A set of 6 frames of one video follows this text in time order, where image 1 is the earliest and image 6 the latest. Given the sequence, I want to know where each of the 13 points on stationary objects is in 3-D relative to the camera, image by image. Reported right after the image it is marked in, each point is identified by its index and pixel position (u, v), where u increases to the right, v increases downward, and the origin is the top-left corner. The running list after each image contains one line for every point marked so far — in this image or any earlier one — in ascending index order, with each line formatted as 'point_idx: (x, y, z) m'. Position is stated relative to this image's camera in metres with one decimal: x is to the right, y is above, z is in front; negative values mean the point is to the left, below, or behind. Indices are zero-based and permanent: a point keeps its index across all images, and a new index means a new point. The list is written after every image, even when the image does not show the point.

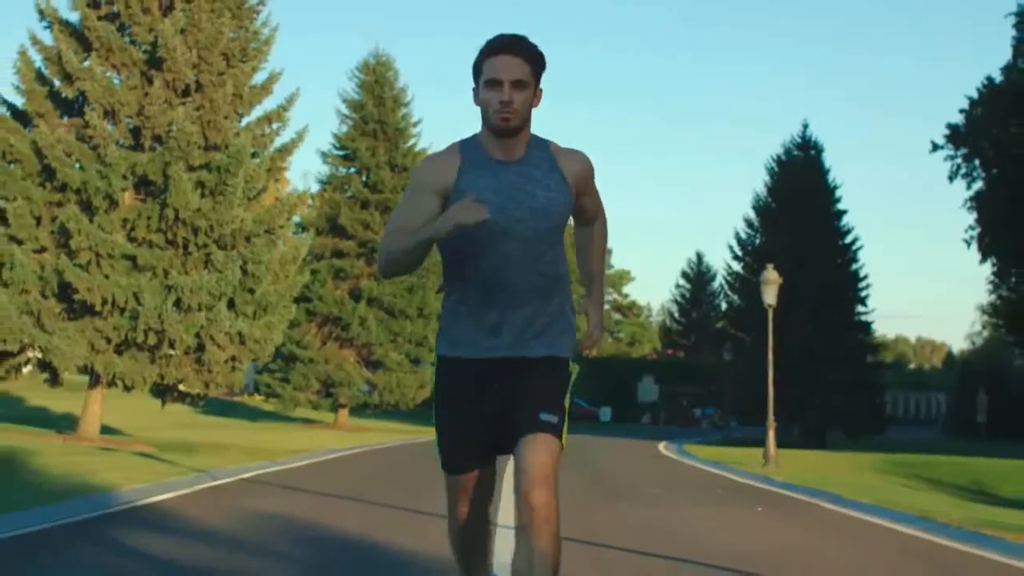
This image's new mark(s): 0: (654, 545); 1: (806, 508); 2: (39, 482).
0: (+1.7, -2.4, +13.2) m
1: (+3.7, -2.7, +17.6) m
2: (-5.9, -2.4, +17.5) m
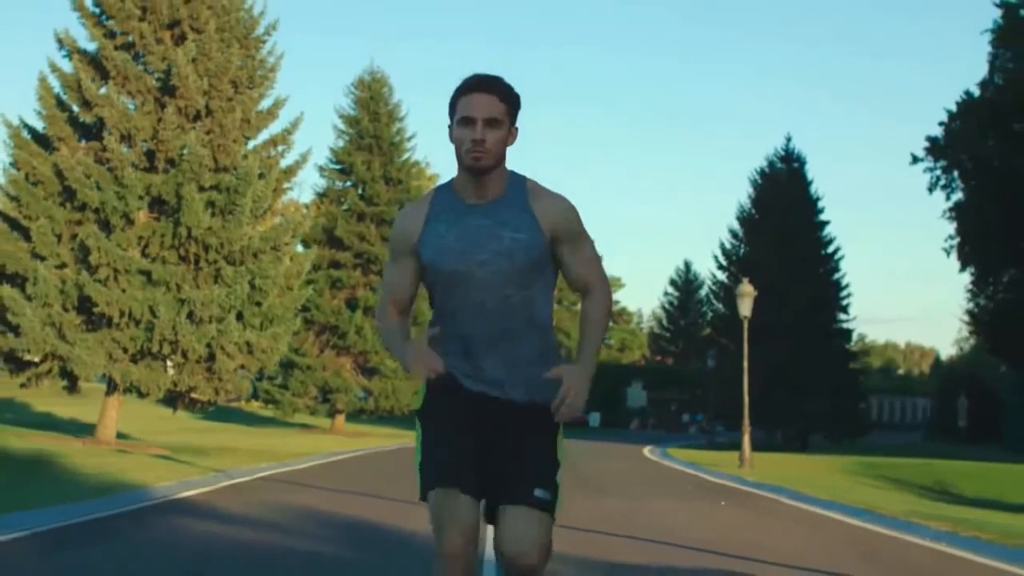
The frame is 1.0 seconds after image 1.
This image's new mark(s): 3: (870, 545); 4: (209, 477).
0: (+1.6, -2.6, +15.0) m
1: (+3.6, -3.0, +19.5) m
2: (-6.0, -2.6, +19.3) m
3: (+3.6, -2.5, +14.0) m
4: (-4.3, -2.7, +20.0) m
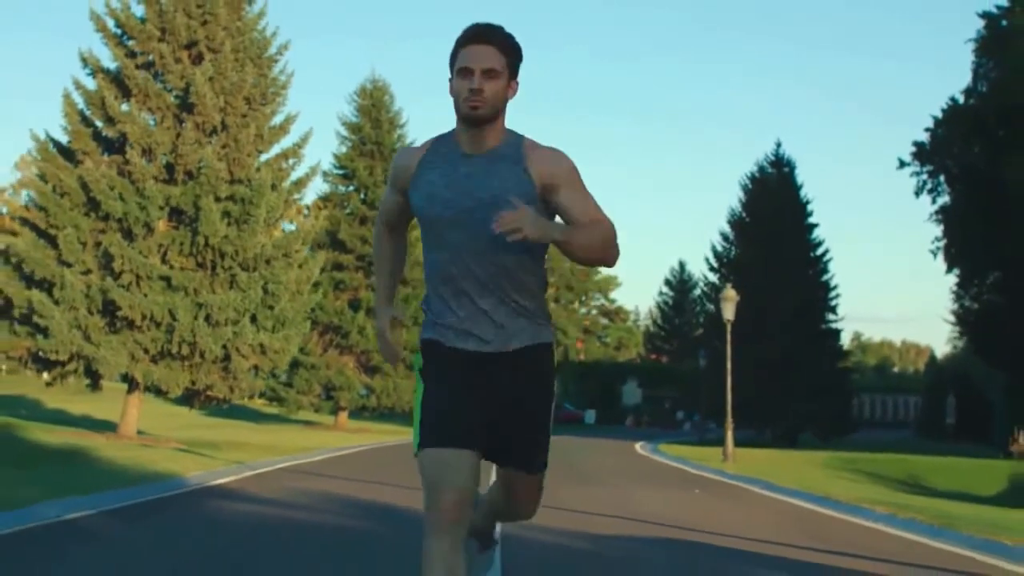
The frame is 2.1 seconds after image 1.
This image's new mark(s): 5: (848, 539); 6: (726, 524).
0: (+1.5, -2.7, +17.0) m
1: (+3.5, -3.1, +21.4) m
2: (-6.1, -2.7, +21.2) m
3: (+3.6, -2.7, +15.9) m
4: (-4.4, -2.8, +21.9) m
5: (+3.4, -2.5, +14.1) m
6: (+2.5, -2.7, +15.8) m
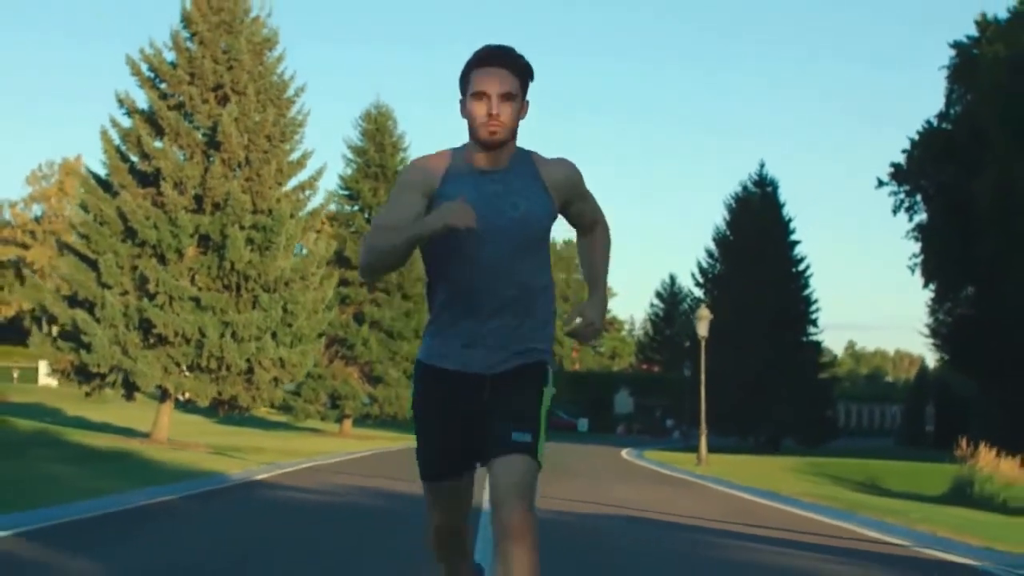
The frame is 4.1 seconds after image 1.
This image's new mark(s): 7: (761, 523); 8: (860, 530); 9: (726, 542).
0: (+1.4, -3.2, +20.4) m
1: (+3.4, -3.6, +24.8) m
2: (-6.2, -3.2, +24.6) m
3: (+3.5, -3.1, +19.3) m
4: (-4.5, -3.3, +25.3) m
5: (+3.4, -2.9, +17.6) m
6: (+2.4, -3.1, +19.3) m
7: (+3.0, -2.9, +16.9) m
8: (+3.9, -2.8, +15.9) m
9: (+2.3, -2.7, +14.9) m
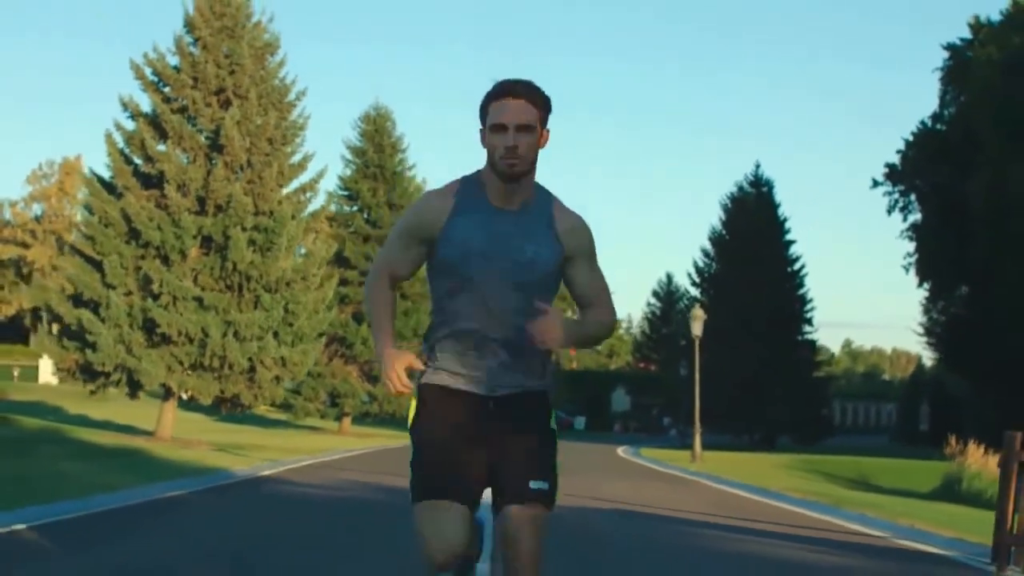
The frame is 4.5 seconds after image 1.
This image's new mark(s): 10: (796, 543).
0: (+1.4, -3.2, +21.0) m
1: (+3.3, -3.6, +25.5) m
2: (-6.2, -3.2, +25.2) m
3: (+3.4, -3.1, +20.0) m
4: (-4.5, -3.3, +25.9) m
5: (+3.3, -3.0, +18.2) m
6: (+2.3, -3.1, +19.9) m
7: (+3.0, -2.9, +17.6) m
8: (+3.9, -2.8, +16.5) m
9: (+2.3, -2.8, +15.5) m
10: (+3.0, -2.7, +14.8) m
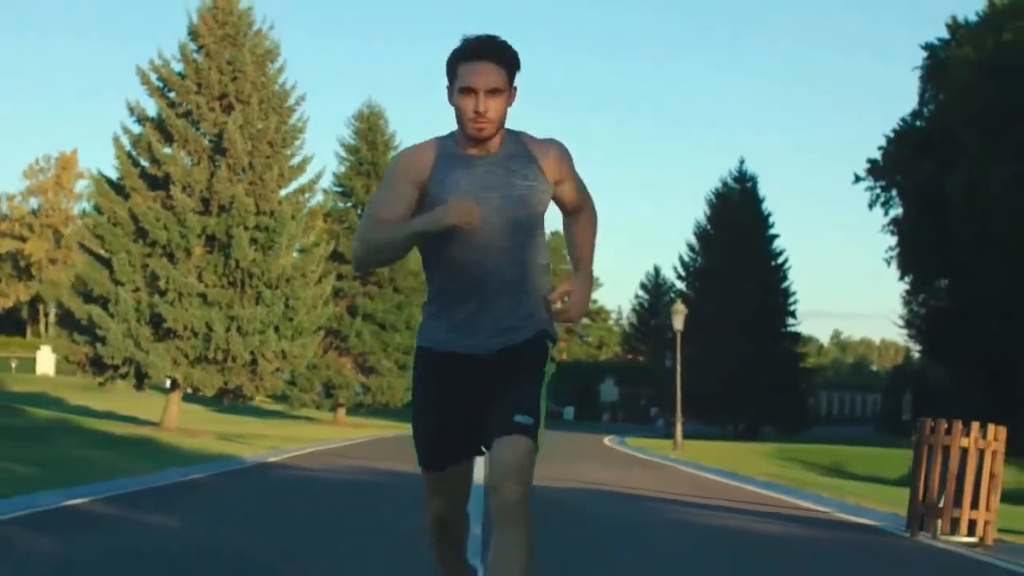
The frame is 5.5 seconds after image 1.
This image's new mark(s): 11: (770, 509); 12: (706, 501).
0: (+1.2, -3.2, +22.8) m
1: (+3.1, -3.6, +27.3) m
2: (-6.4, -3.2, +26.9) m
3: (+3.3, -3.1, +21.7) m
4: (-4.7, -3.2, +27.7) m
5: (+3.2, -3.0, +20.0) m
6: (+2.2, -3.1, +21.7) m
7: (+2.8, -2.9, +19.3) m
8: (+3.8, -2.8, +18.3) m
9: (+2.2, -2.8, +17.3) m
10: (+2.9, -2.7, +16.5) m
11: (+3.2, -2.8, +17.1) m
12: (+2.6, -2.9, +18.4) m
